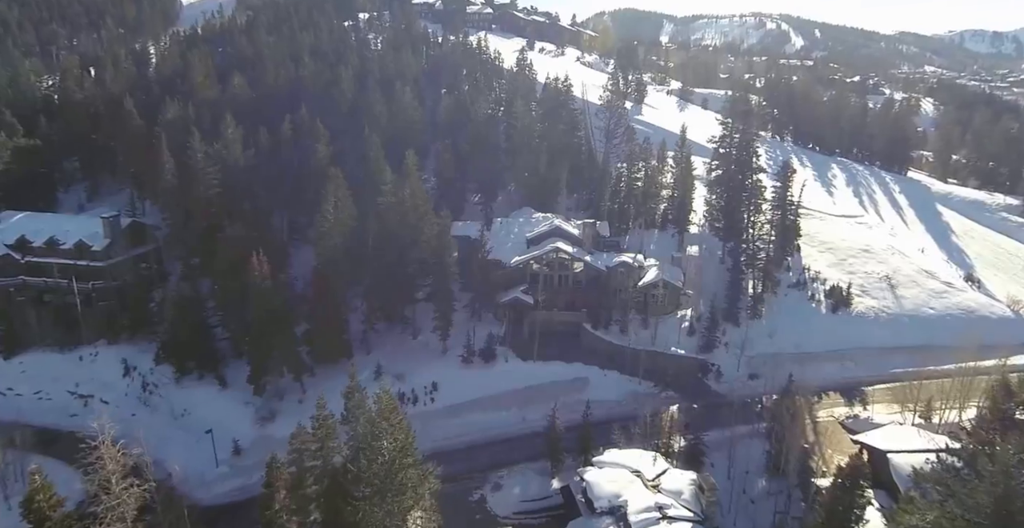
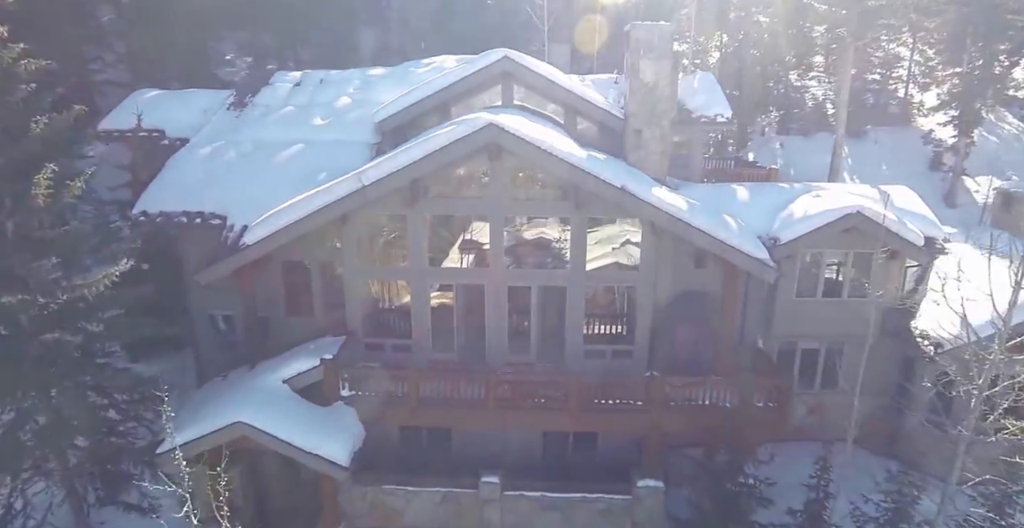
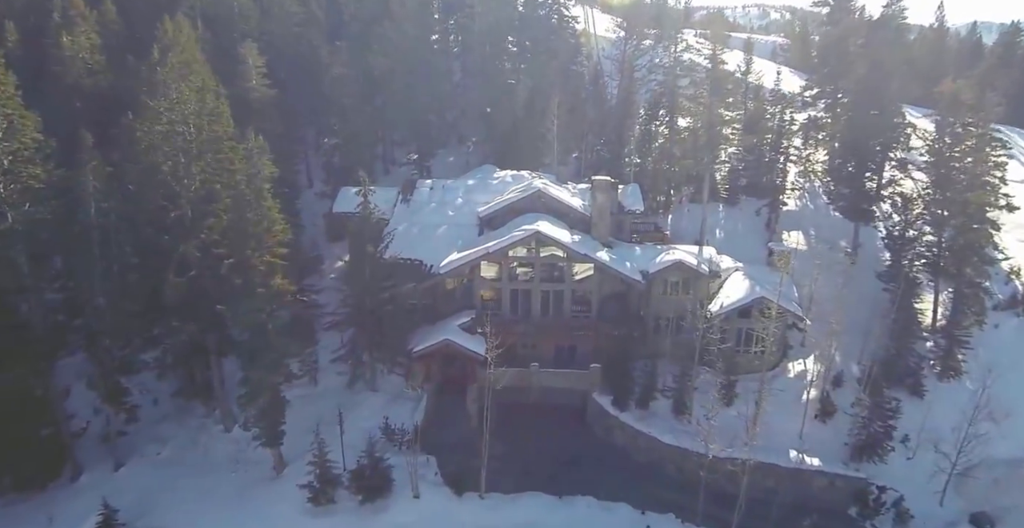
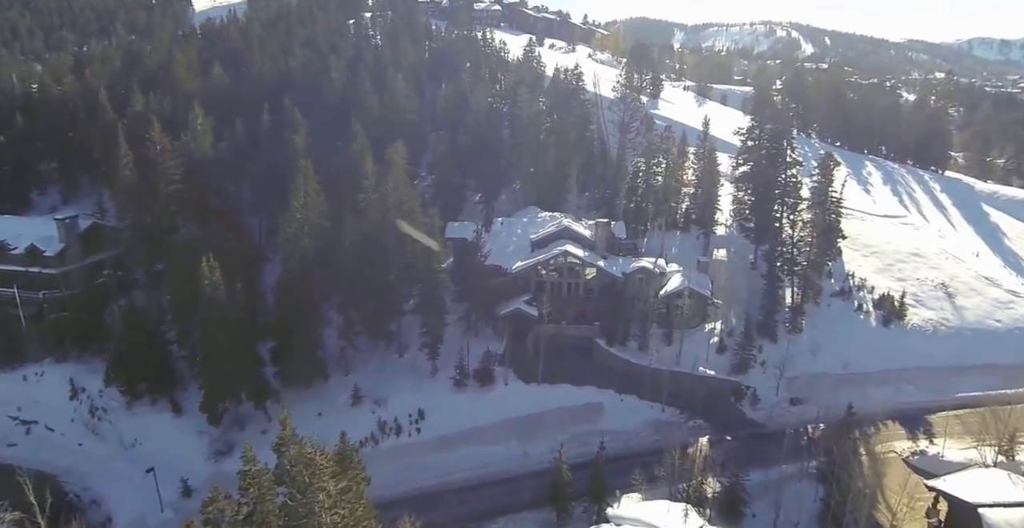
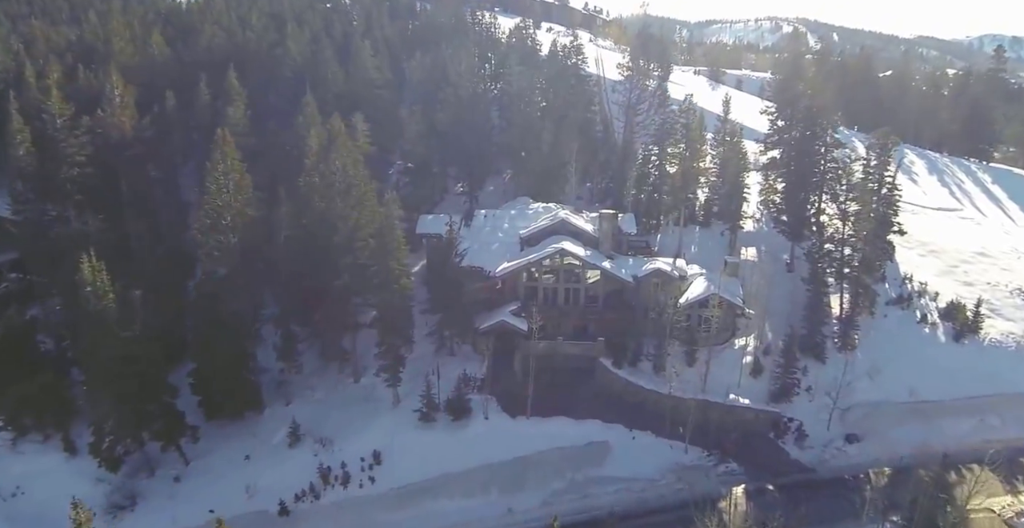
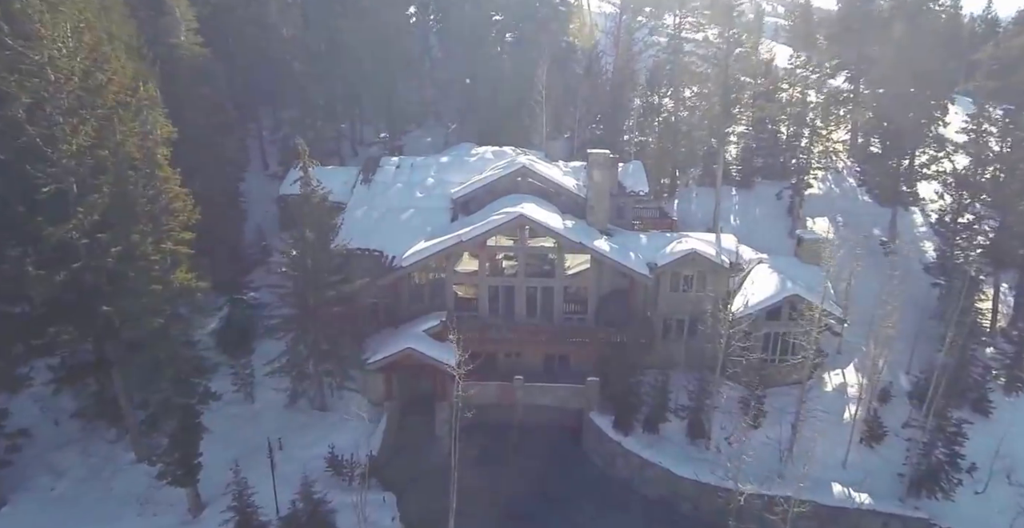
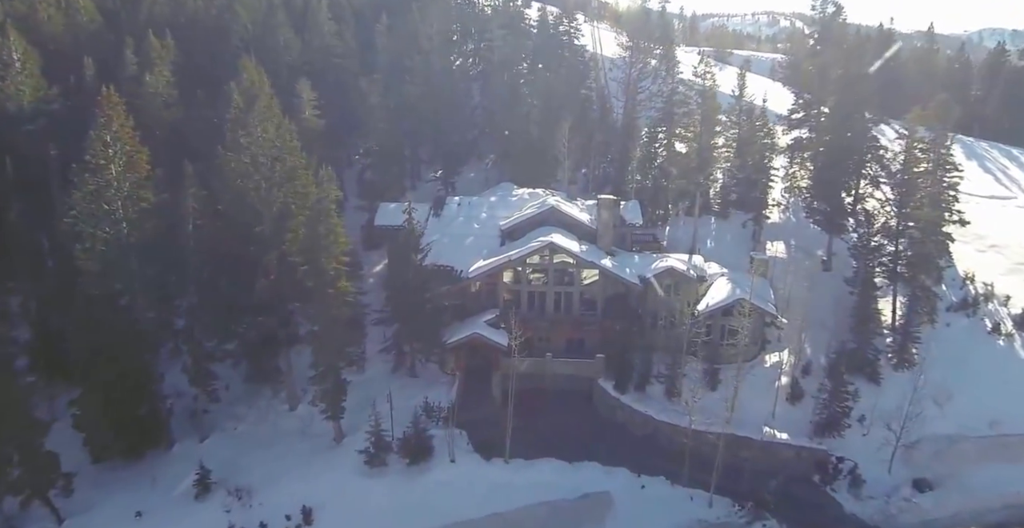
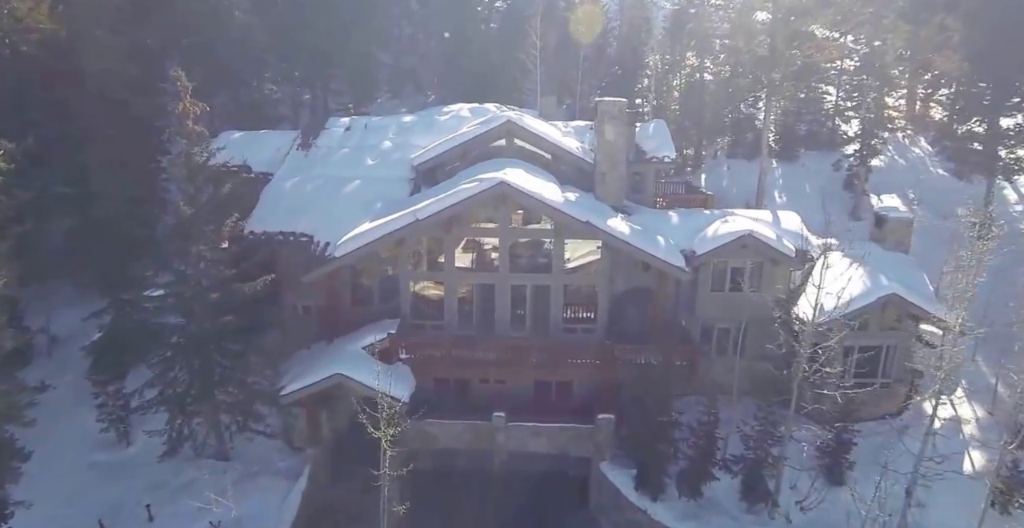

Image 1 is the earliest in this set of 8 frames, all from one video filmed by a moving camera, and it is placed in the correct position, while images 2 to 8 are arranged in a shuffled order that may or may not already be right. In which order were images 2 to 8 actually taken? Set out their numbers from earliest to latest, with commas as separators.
4, 5, 7, 3, 6, 8, 2
